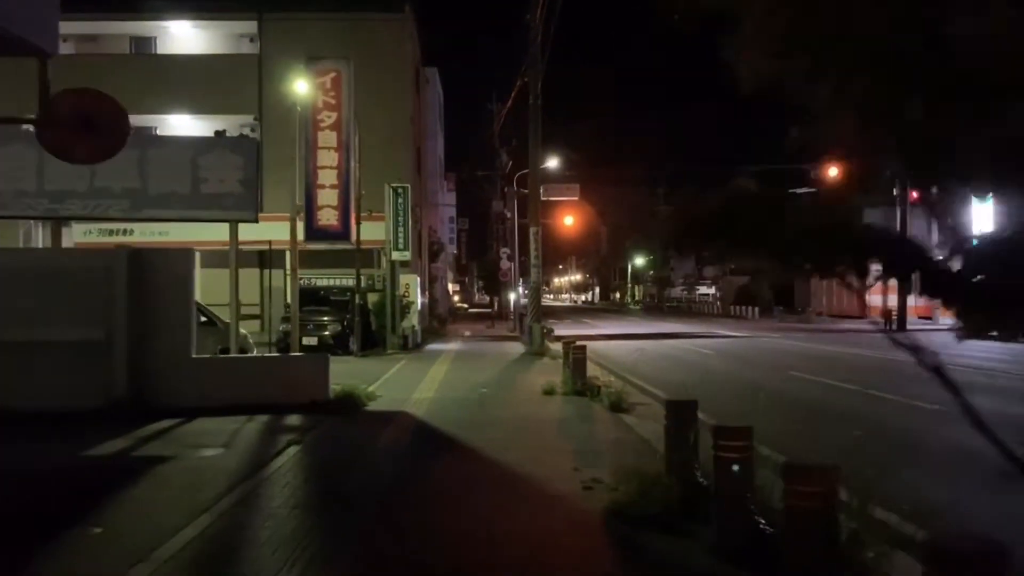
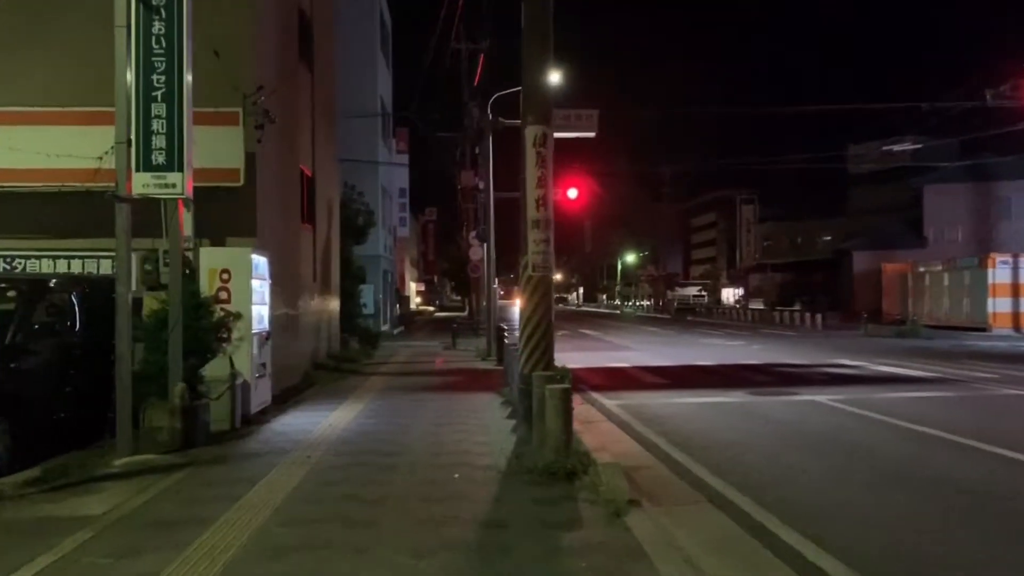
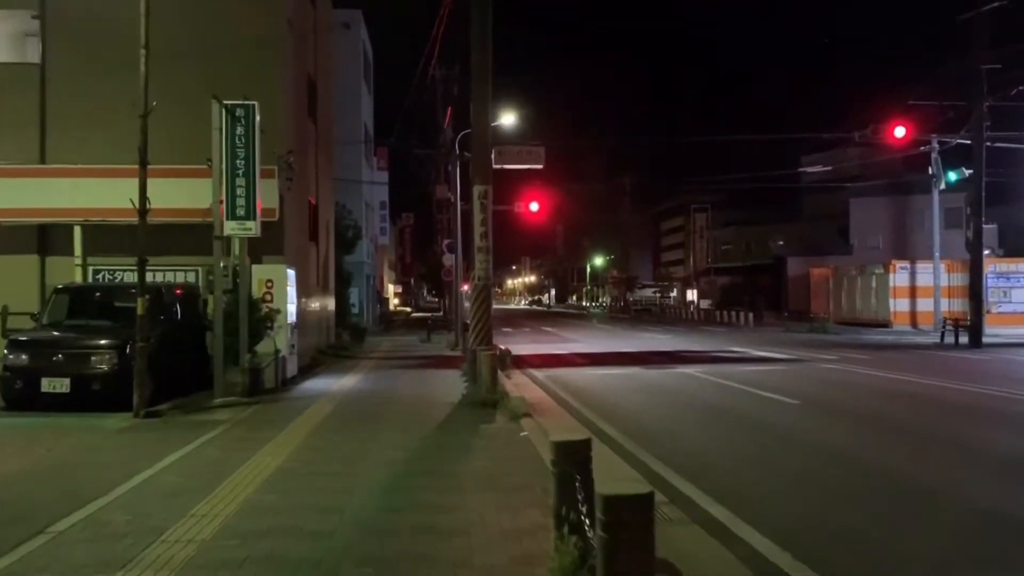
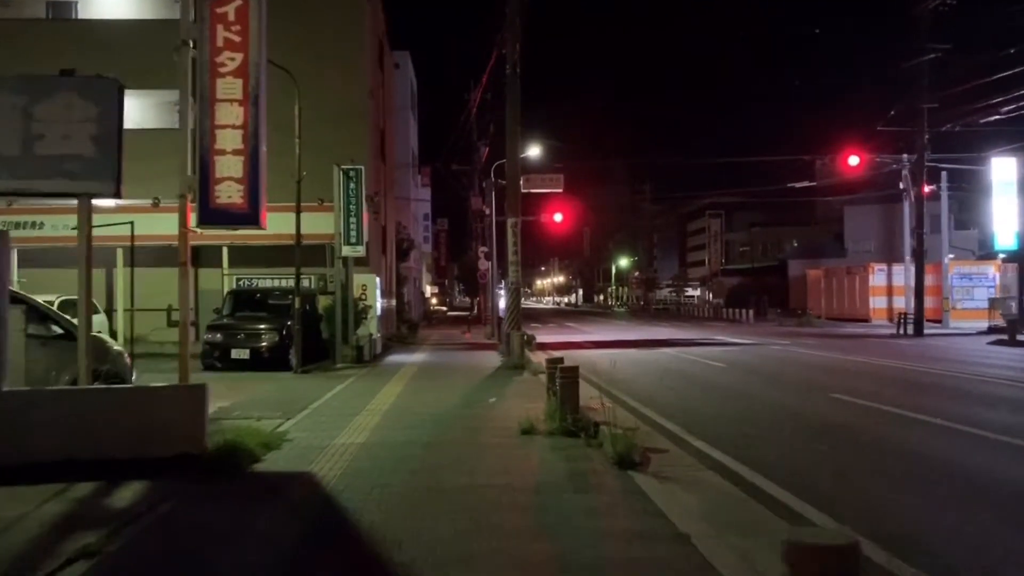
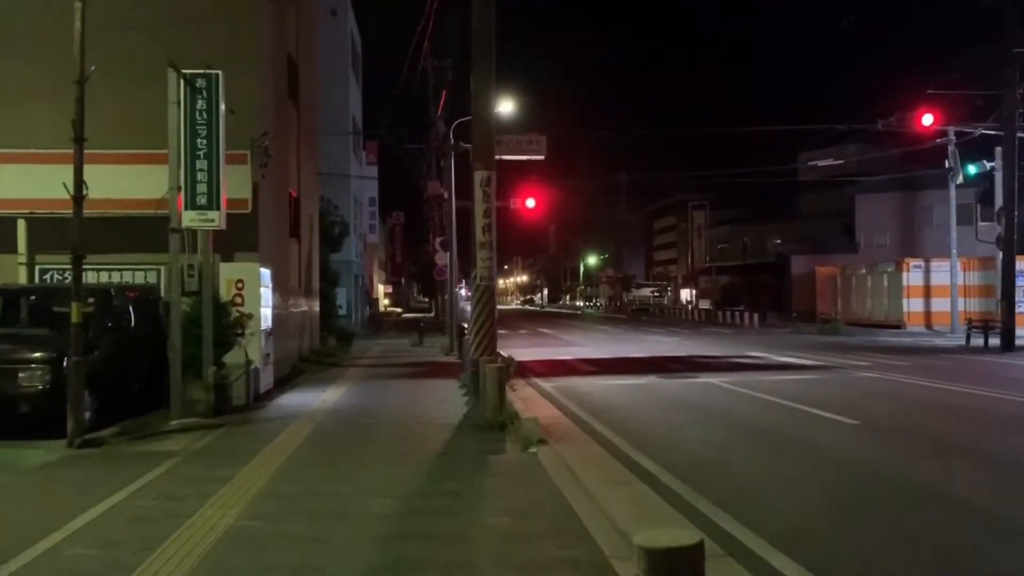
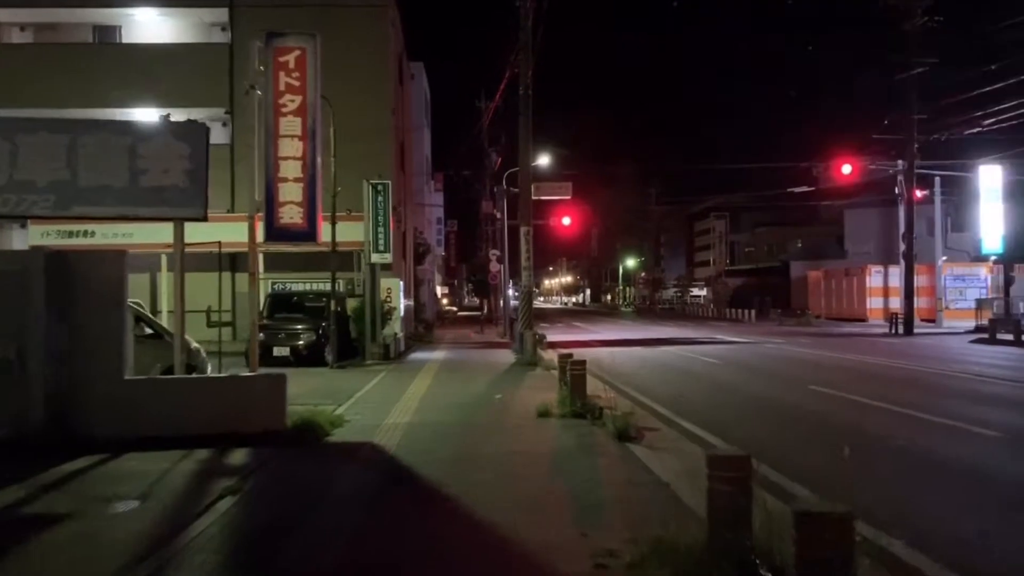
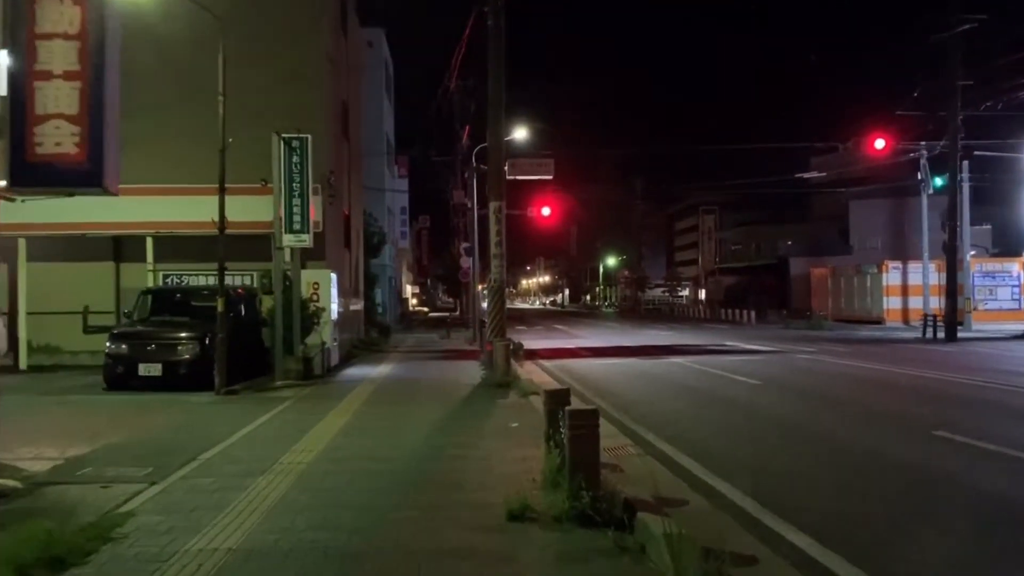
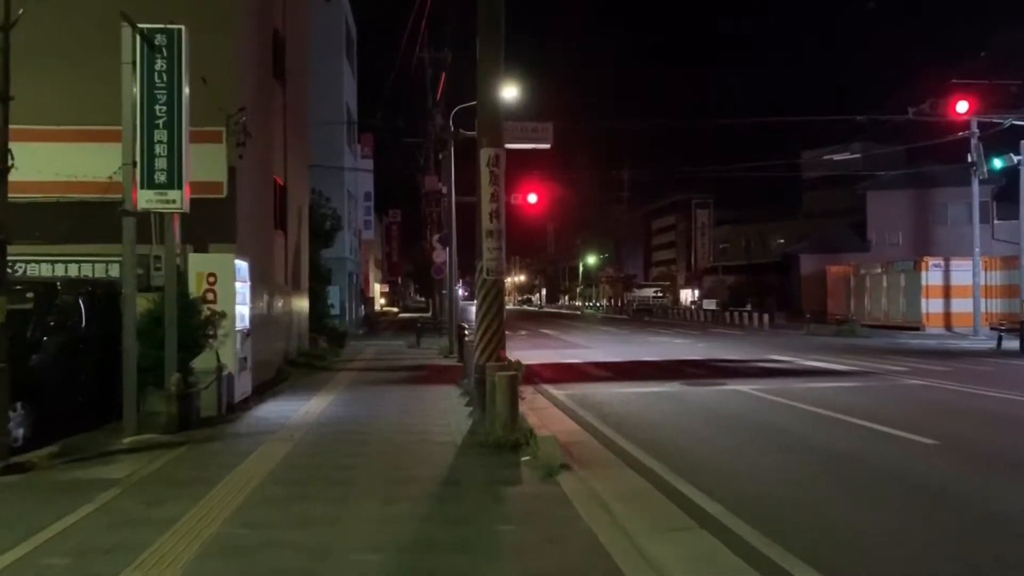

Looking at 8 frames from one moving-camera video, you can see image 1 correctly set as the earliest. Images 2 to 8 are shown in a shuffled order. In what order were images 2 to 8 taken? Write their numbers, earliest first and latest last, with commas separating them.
6, 4, 7, 3, 5, 8, 2
